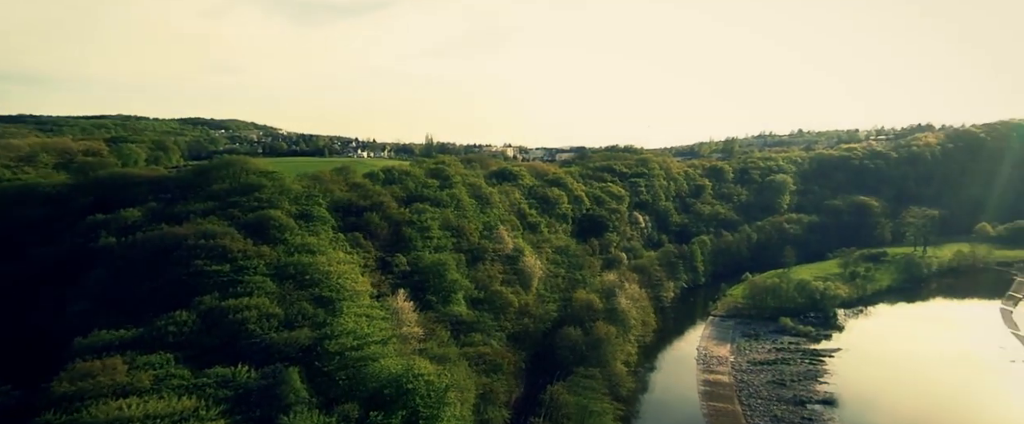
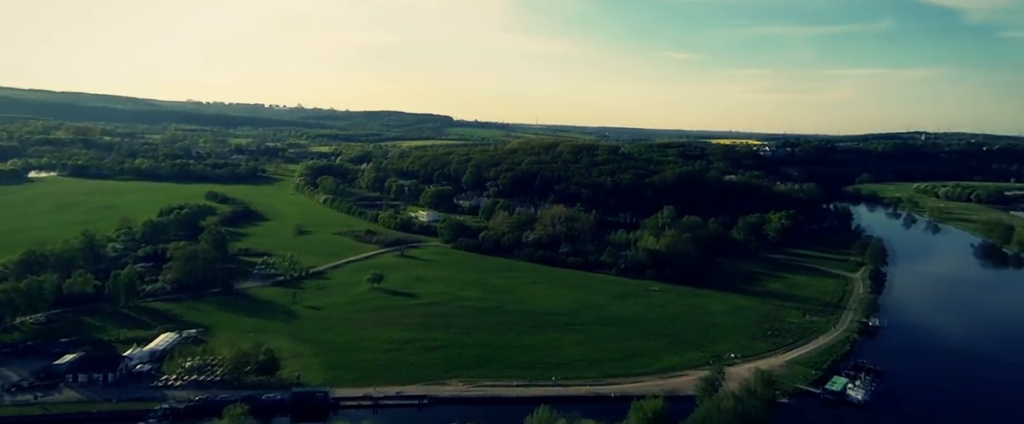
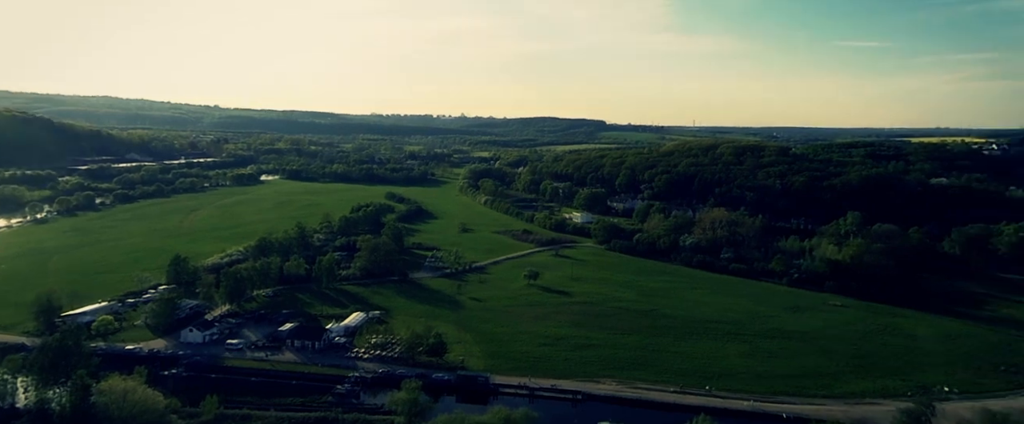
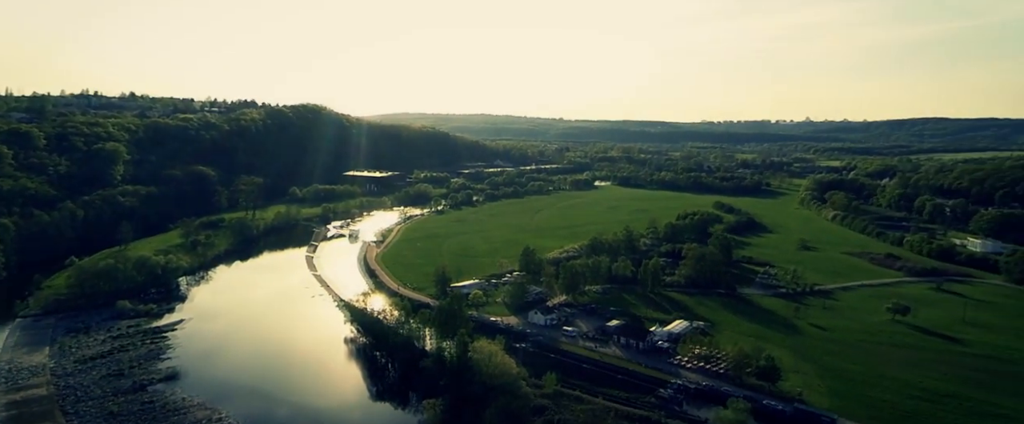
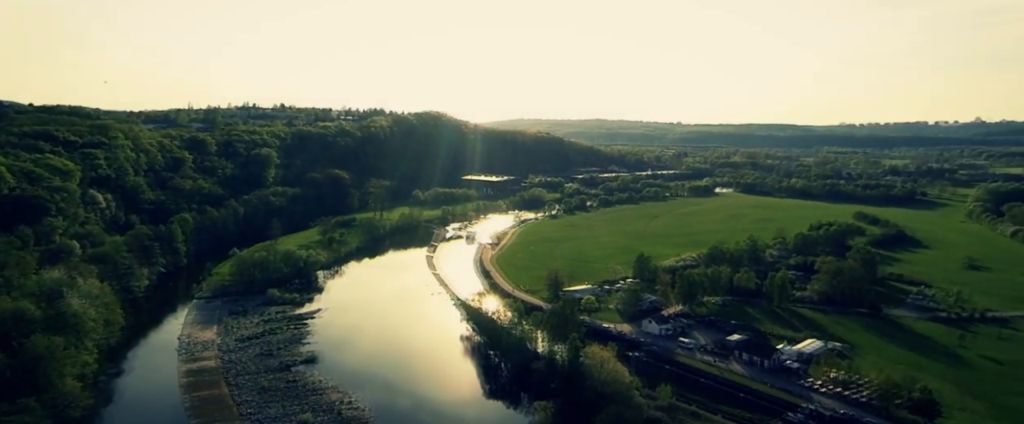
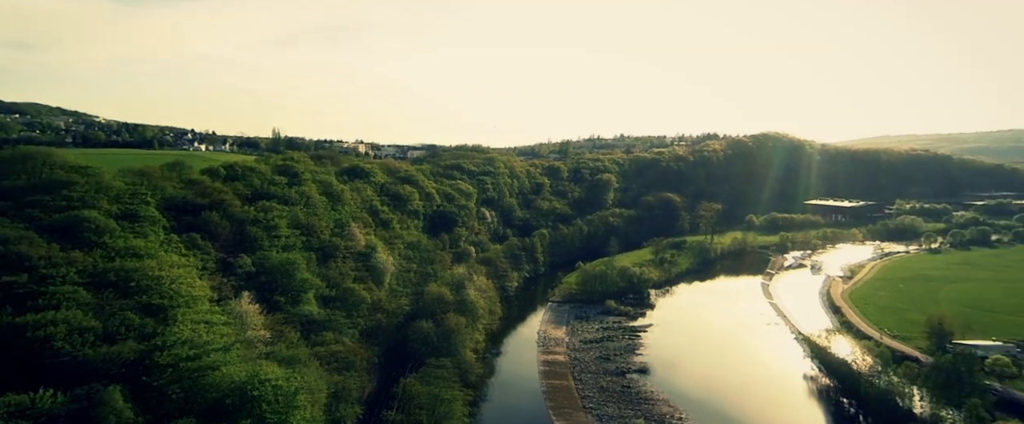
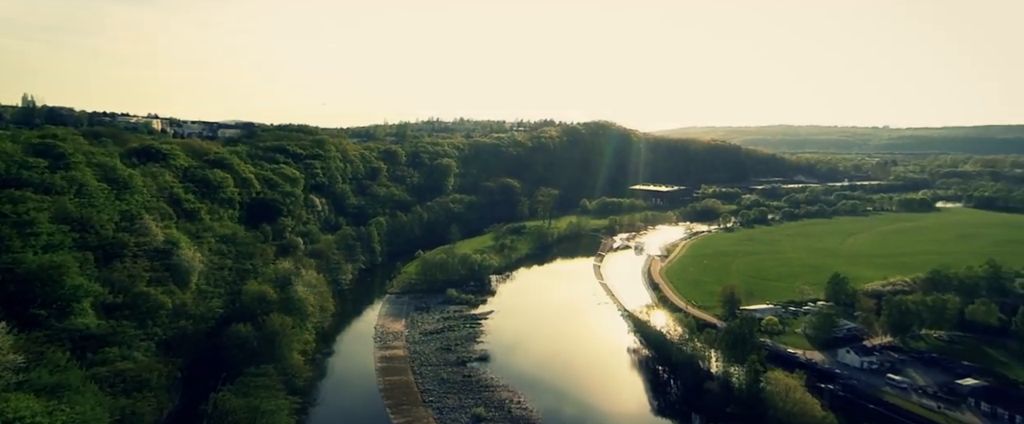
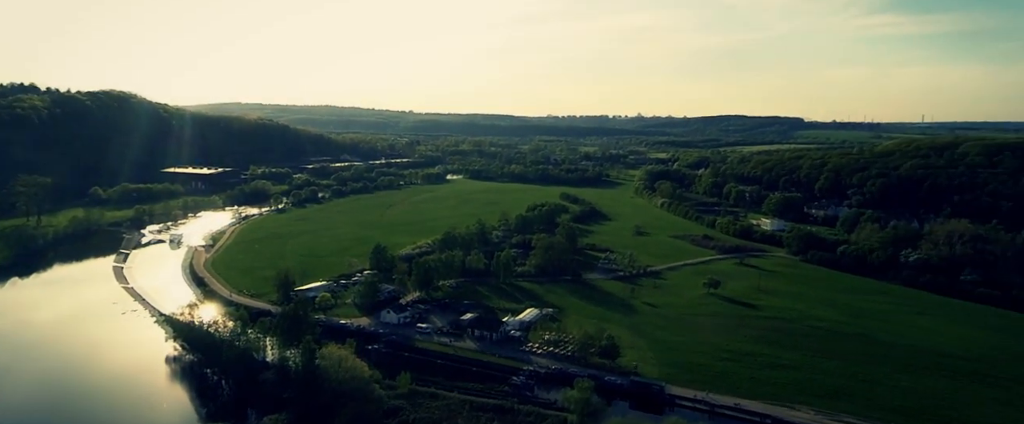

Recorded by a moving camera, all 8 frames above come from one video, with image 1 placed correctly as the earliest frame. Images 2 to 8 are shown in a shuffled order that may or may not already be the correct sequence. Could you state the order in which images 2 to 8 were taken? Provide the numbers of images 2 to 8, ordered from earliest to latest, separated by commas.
6, 7, 5, 4, 8, 3, 2
